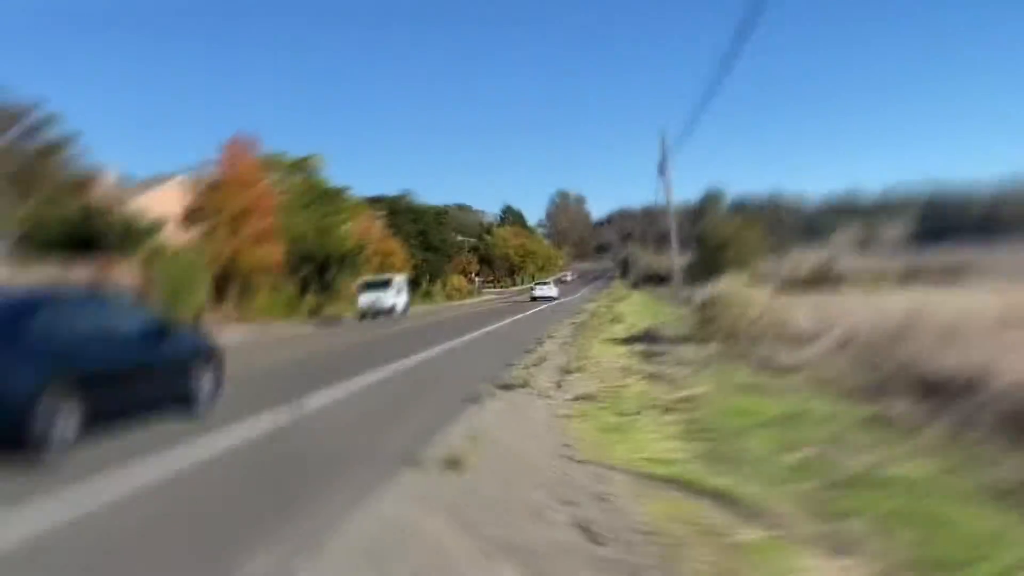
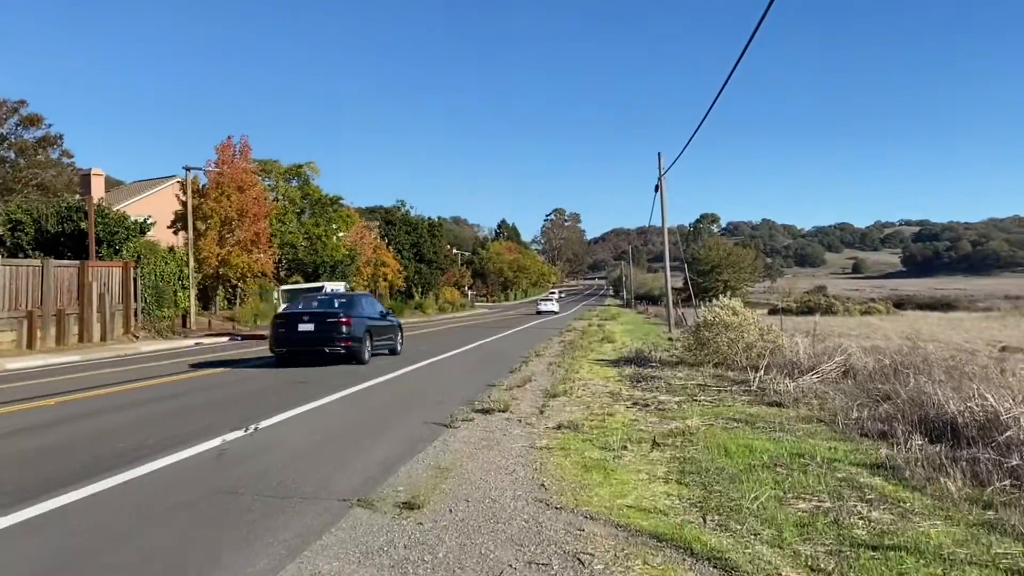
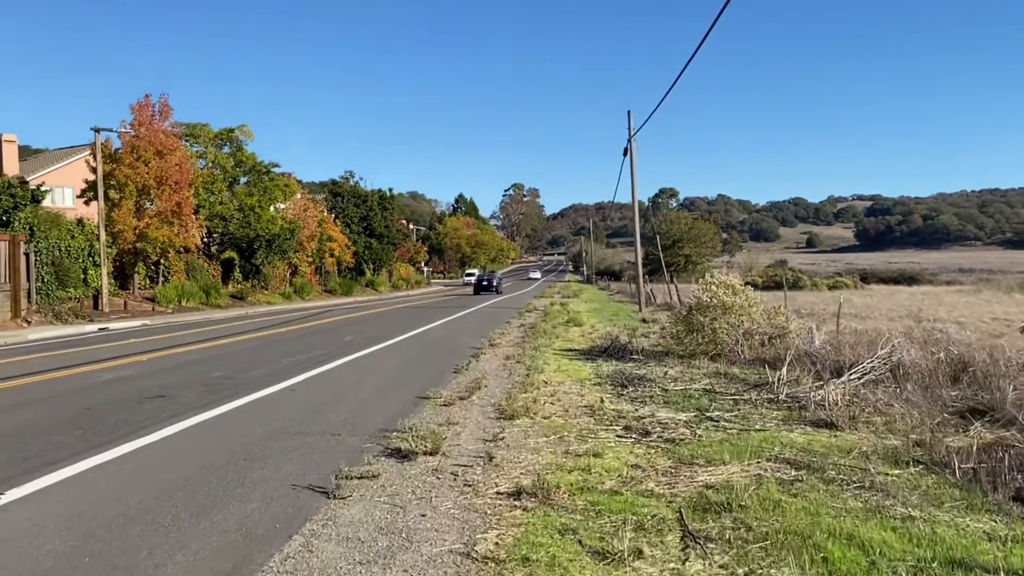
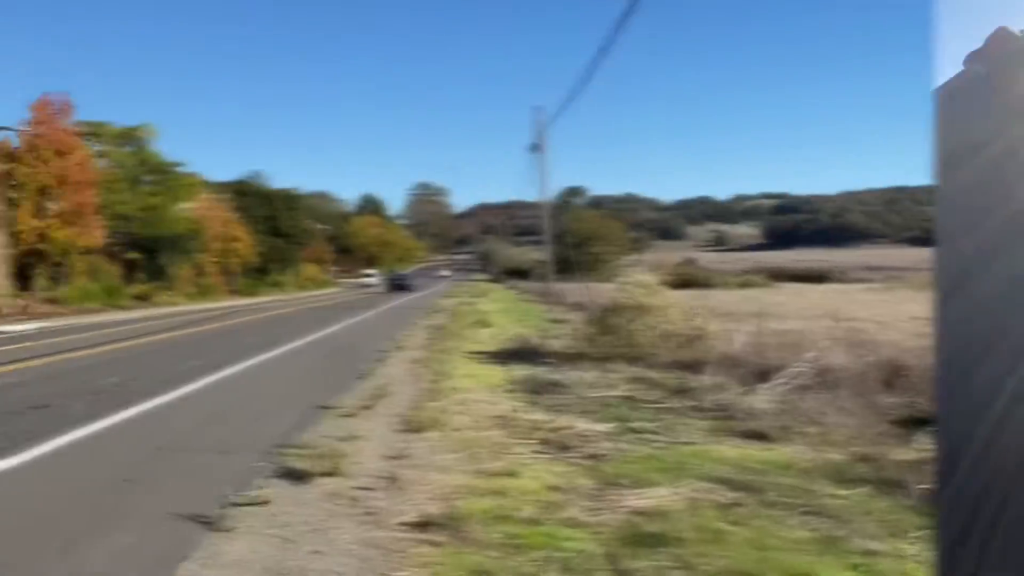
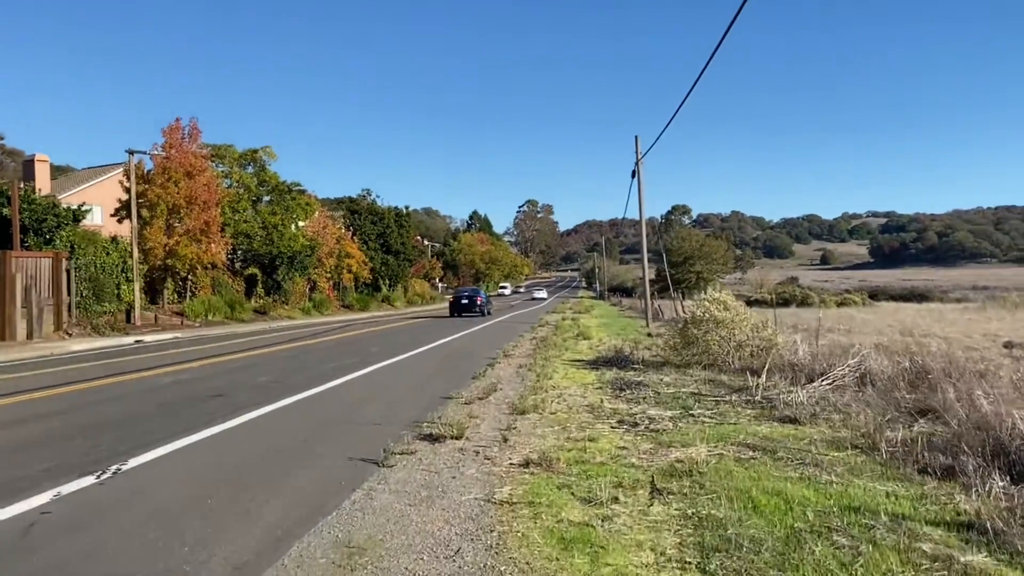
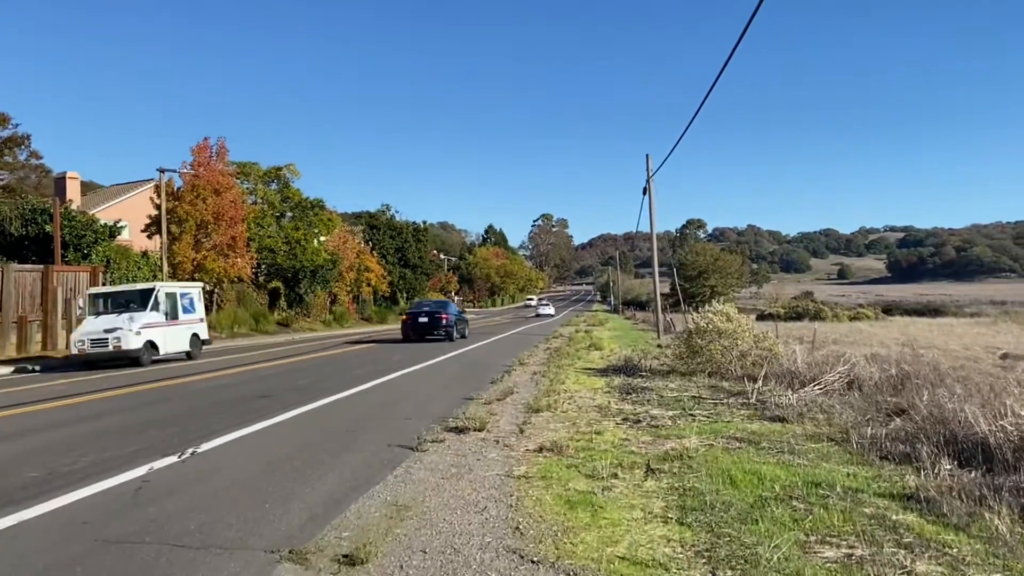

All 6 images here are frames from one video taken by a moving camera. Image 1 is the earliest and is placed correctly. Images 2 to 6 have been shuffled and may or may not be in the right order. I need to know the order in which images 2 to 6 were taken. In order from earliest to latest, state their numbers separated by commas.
2, 6, 5, 3, 4
